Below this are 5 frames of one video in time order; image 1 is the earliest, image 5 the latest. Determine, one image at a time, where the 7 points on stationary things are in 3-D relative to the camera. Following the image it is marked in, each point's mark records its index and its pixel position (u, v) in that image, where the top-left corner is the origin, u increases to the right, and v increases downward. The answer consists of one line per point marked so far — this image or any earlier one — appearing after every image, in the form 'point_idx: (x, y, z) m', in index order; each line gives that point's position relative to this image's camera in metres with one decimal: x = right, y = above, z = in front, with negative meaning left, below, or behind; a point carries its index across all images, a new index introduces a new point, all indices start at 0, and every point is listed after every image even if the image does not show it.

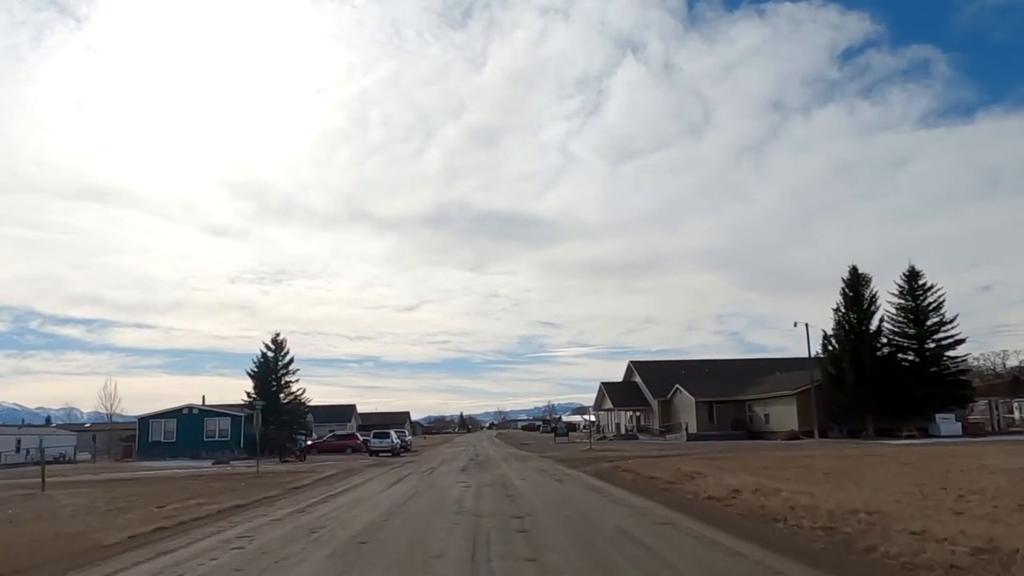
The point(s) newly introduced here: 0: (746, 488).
0: (+4.0, -3.4, +15.5) m
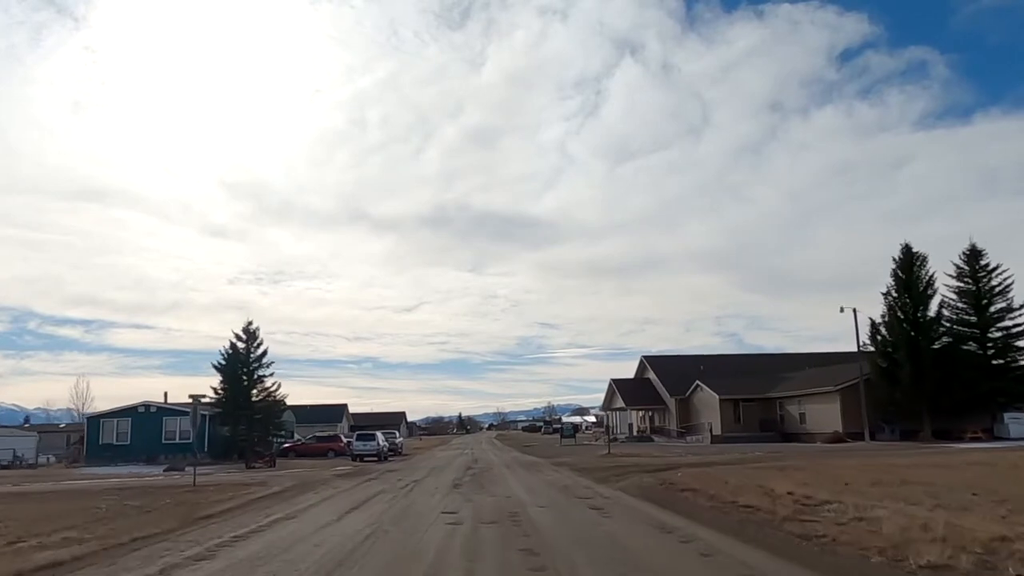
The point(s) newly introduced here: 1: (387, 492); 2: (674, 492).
0: (+4.2, -2.4, +8.4) m
1: (-2.7, -4.4, +19.9) m
2: (+2.9, -3.7, +16.4) m
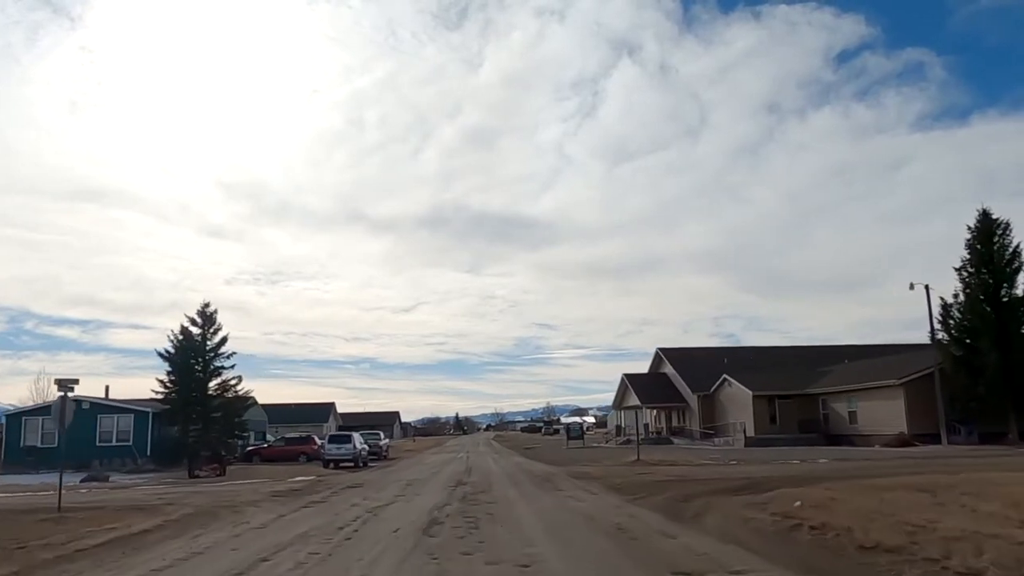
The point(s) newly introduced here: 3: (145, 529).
0: (+4.4, -1.1, +0.4) m
1: (-2.5, -3.2, +11.9) m
2: (+3.1, -2.4, +8.4) m
3: (-5.5, -3.7, +13.7) m
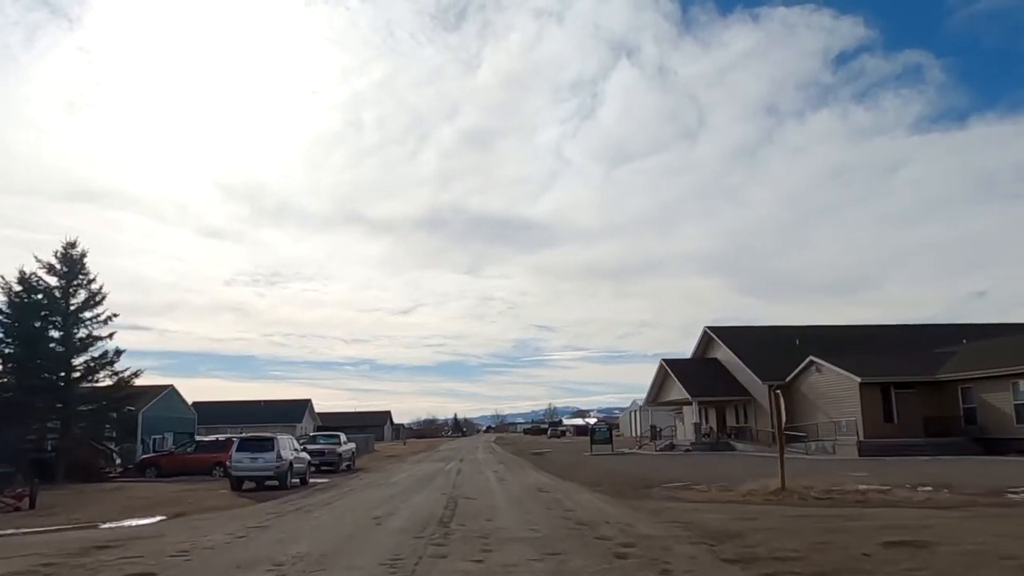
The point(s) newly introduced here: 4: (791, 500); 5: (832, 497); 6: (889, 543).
0: (+4.9, +1.3, -14.7) m
1: (-2.0, -0.8, -3.3) m
2: (+3.6, 0.0, -6.7) m
3: (-5.1, -1.3, -1.4) m
4: (+4.7, -3.5, +15.3) m
5: (+5.4, -3.5, +15.4) m
6: (+3.9, -2.6, +9.5) m
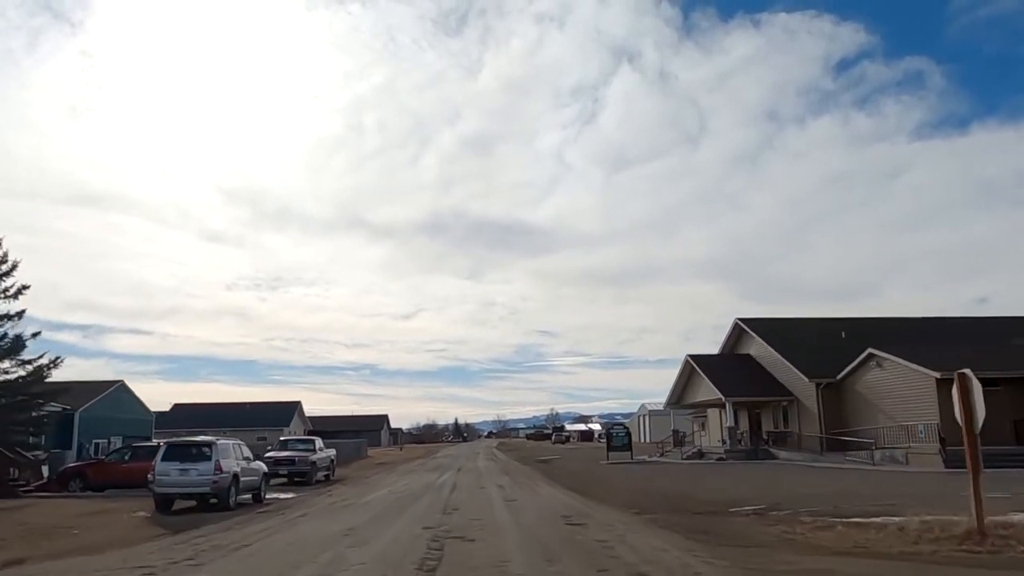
0: (+5.1, +2.4, -20.9) m
1: (-1.8, +0.3, -9.5) m
2: (+3.8, +1.0, -12.9) m
3: (-4.9, -0.2, -7.6) m
4: (+4.9, -2.6, +9.0) m
5: (+5.6, -2.6, +9.1) m
6: (+4.1, -1.7, +3.3) m
